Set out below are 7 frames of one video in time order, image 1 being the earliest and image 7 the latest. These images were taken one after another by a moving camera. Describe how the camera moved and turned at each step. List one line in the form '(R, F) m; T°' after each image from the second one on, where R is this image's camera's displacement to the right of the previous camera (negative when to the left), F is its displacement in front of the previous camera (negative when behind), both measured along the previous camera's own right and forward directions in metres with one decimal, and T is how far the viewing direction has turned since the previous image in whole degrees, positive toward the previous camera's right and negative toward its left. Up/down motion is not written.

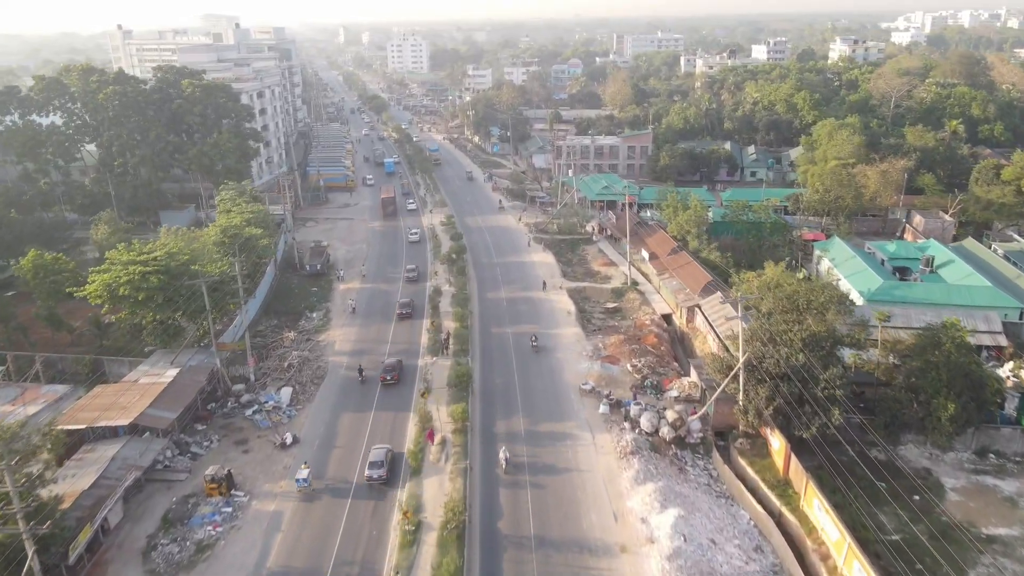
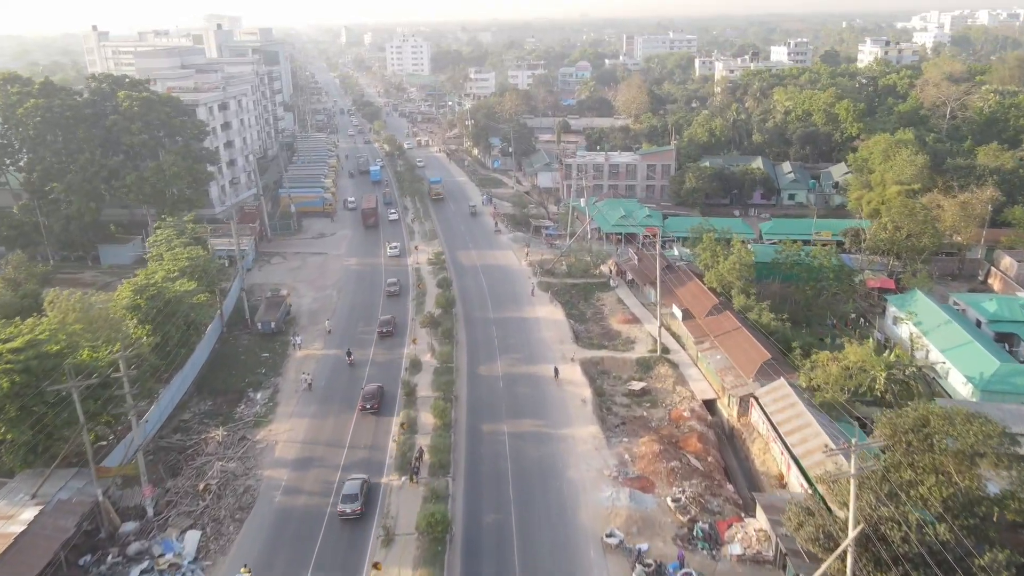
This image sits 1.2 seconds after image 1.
(+0.4, +9.4) m; 0°
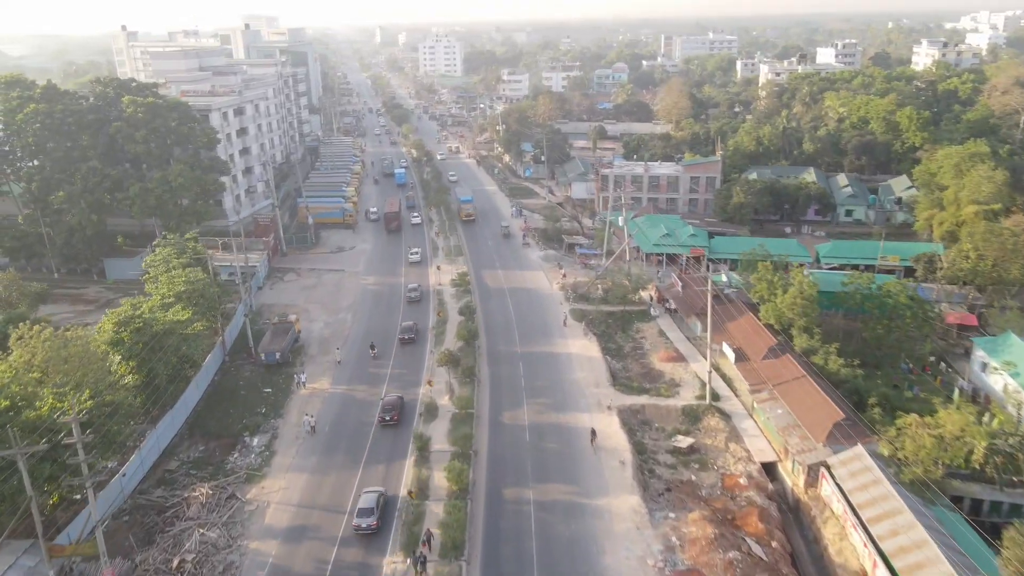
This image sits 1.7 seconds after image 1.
(0.0, +4.1) m; -2°
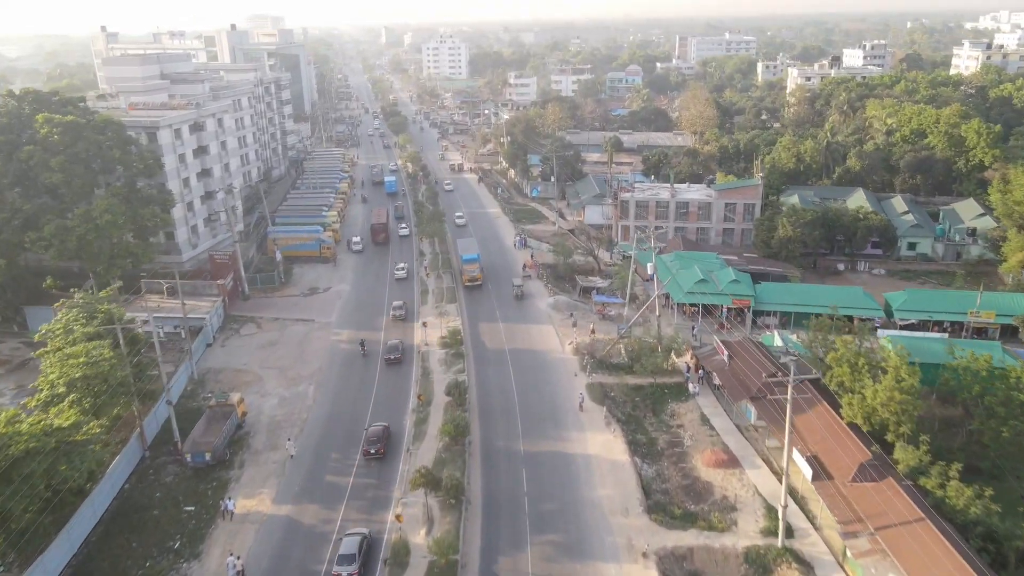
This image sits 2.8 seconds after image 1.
(+0.3, +8.4) m; -1°
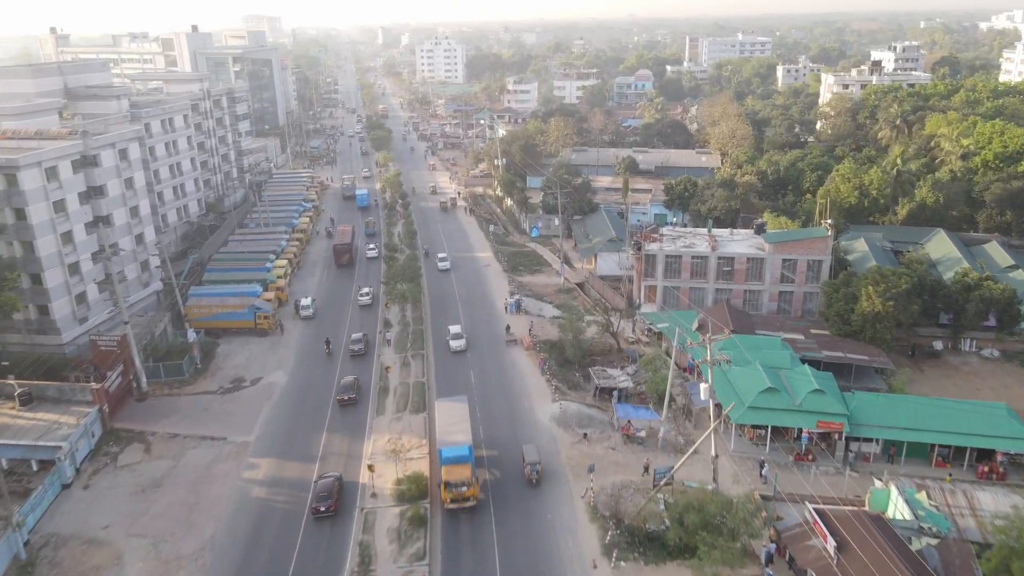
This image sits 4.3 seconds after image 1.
(+0.5, +11.8) m; 0°
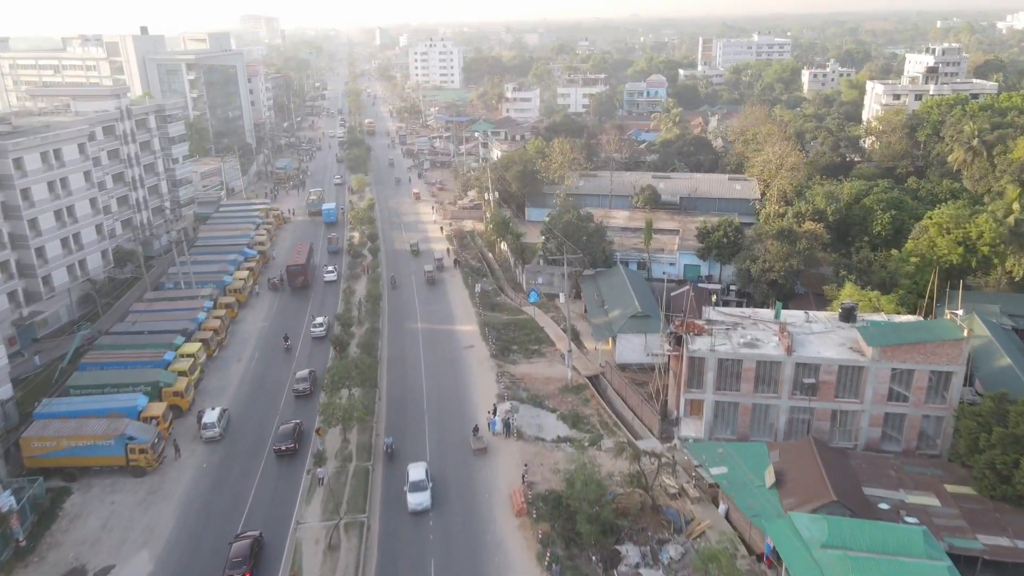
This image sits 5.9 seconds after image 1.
(+0.6, +12.0) m; 0°
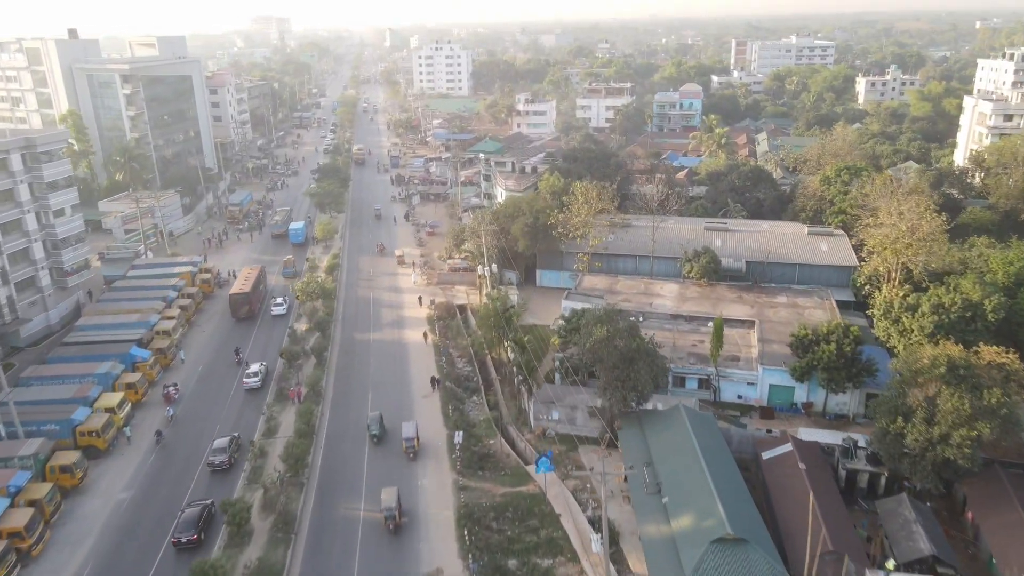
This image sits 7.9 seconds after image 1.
(+0.5, +15.1) m; -1°
